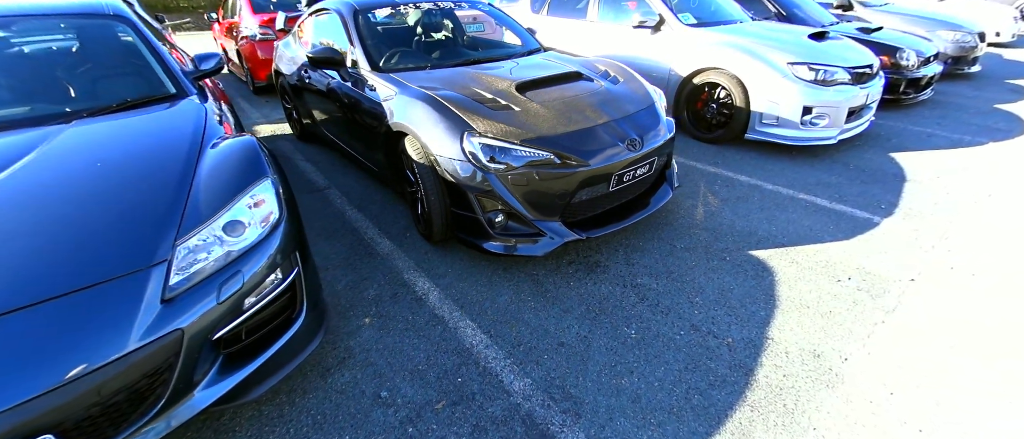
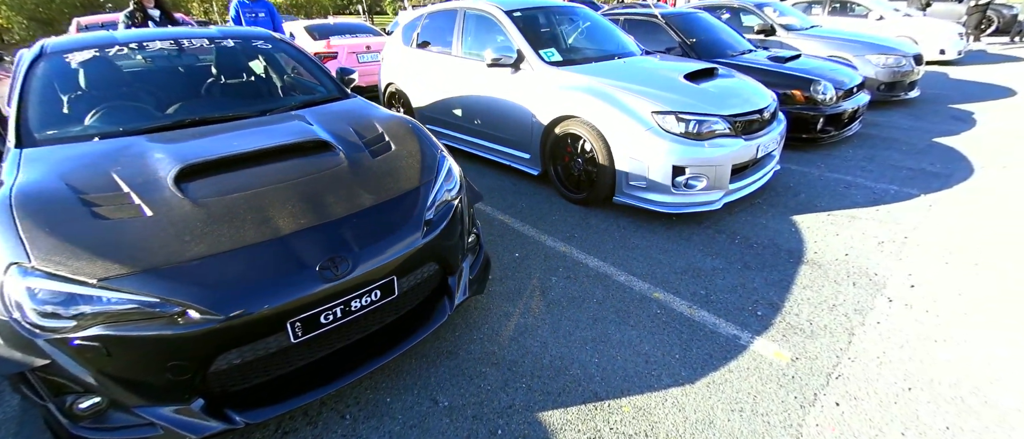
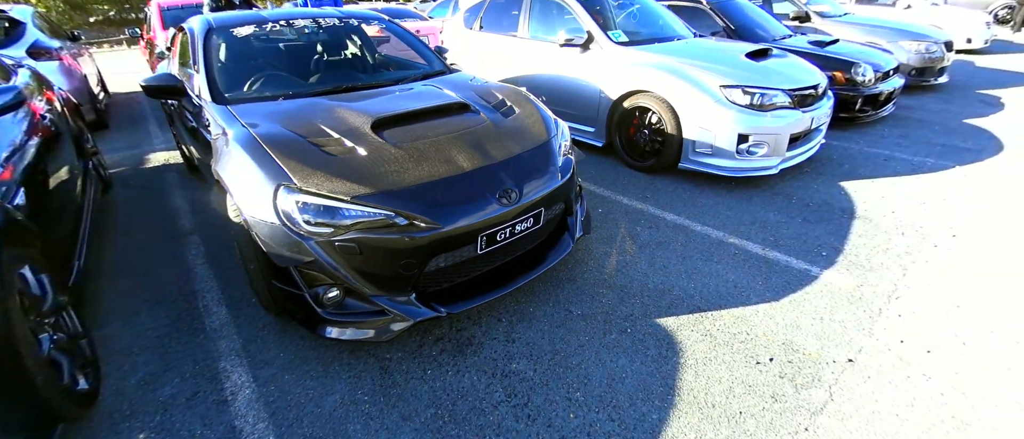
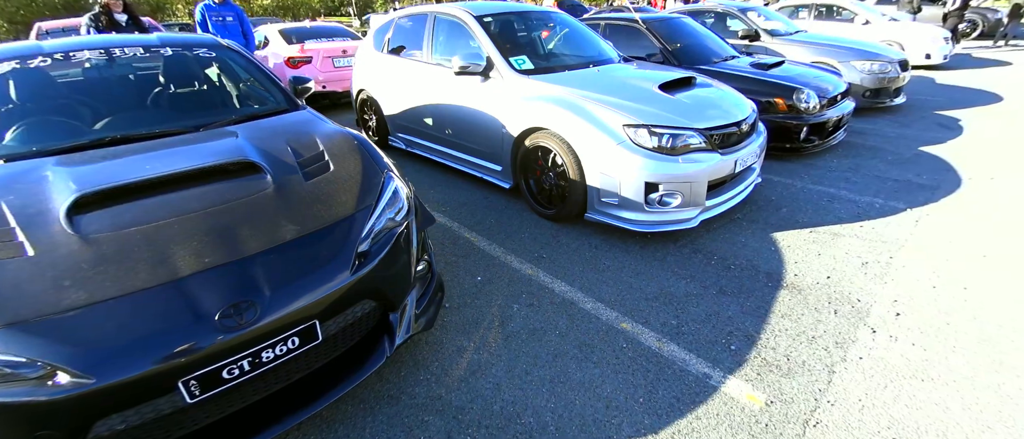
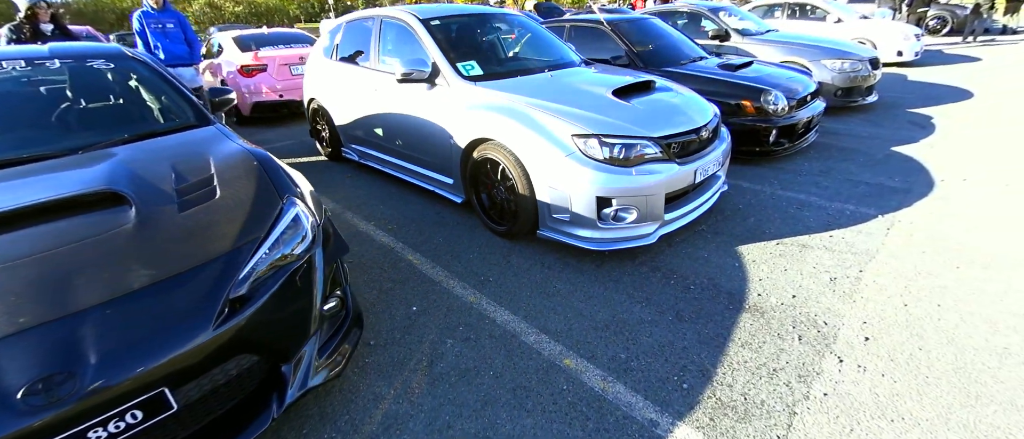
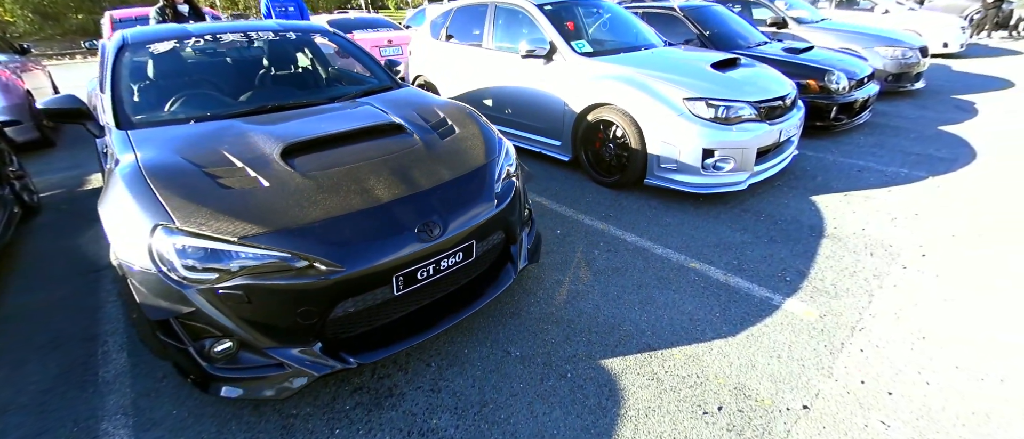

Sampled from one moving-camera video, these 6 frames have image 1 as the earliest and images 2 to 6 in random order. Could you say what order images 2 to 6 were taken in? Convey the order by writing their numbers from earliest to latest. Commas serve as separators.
3, 6, 2, 4, 5
